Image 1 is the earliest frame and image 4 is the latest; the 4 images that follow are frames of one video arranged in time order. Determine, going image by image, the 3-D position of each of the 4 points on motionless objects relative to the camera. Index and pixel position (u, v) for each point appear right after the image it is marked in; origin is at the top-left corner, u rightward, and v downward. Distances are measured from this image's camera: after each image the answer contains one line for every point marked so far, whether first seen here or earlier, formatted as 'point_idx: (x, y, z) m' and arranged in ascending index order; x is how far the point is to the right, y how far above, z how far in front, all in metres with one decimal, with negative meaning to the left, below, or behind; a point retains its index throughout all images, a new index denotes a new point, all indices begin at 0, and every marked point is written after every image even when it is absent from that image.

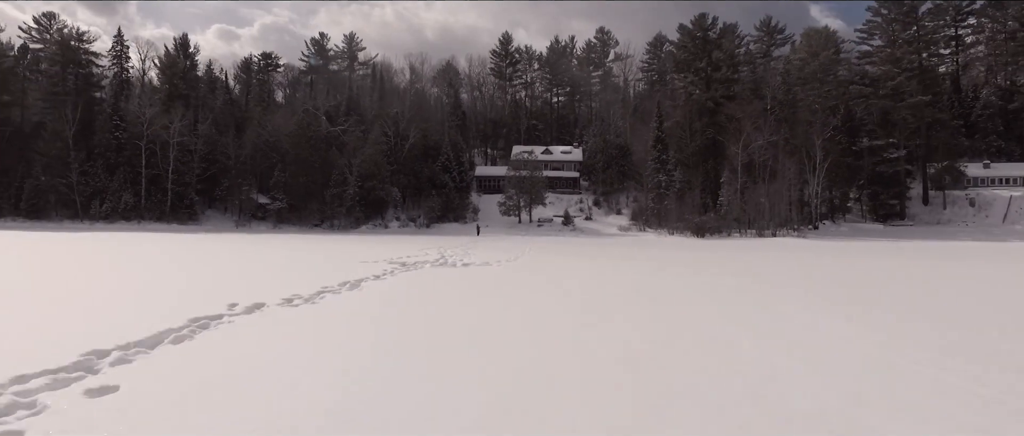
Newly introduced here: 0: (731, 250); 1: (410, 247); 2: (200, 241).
0: (+7.1, -1.1, +16.9) m
1: (-3.3, -1.0, +17.3) m
2: (-11.3, -0.9, +17.5) m
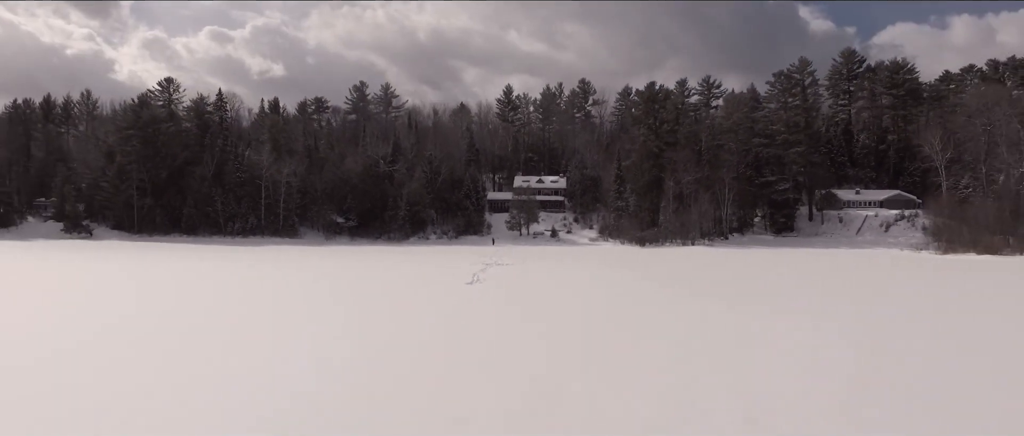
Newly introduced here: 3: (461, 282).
0: (+7.4, -2.0, +27.6) m
1: (-2.9, -2.0, +27.9) m
2: (-10.9, -1.9, +28.0) m
3: (-1.7, -2.1, +17.1) m
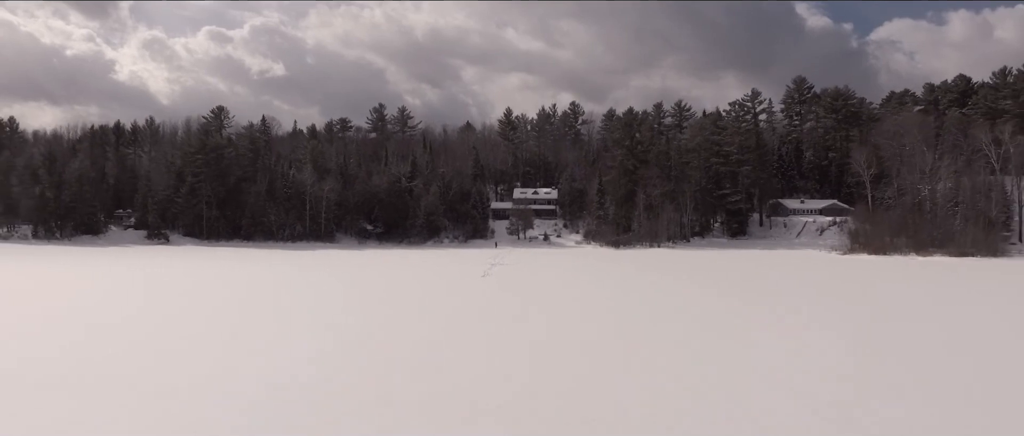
0: (+7.4, -2.6, +35.1) m
1: (-2.9, -2.6, +35.3) m
2: (-10.9, -2.6, +35.5) m
3: (-1.7, -2.8, +24.6) m
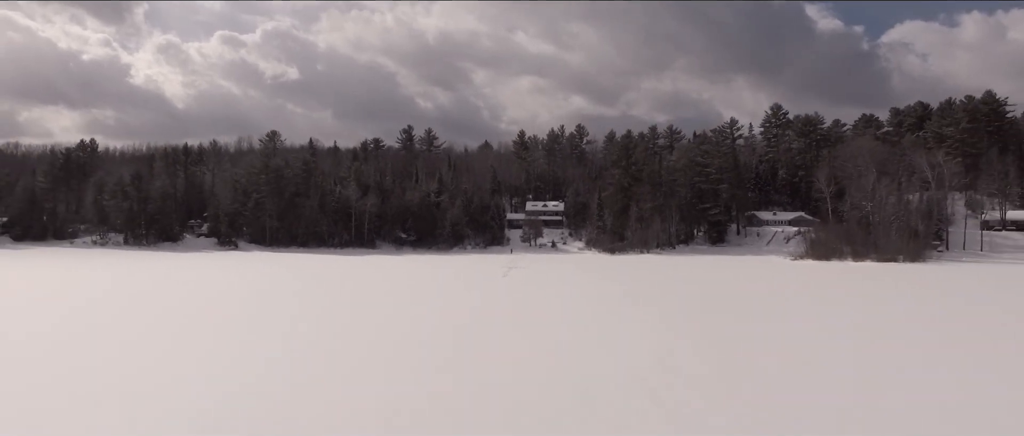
0: (+8.6, -3.6, +42.8) m
1: (-1.8, -3.6, +43.3) m
2: (-9.8, -3.6, +43.5) m
3: (-0.7, -3.7, +32.5) m
